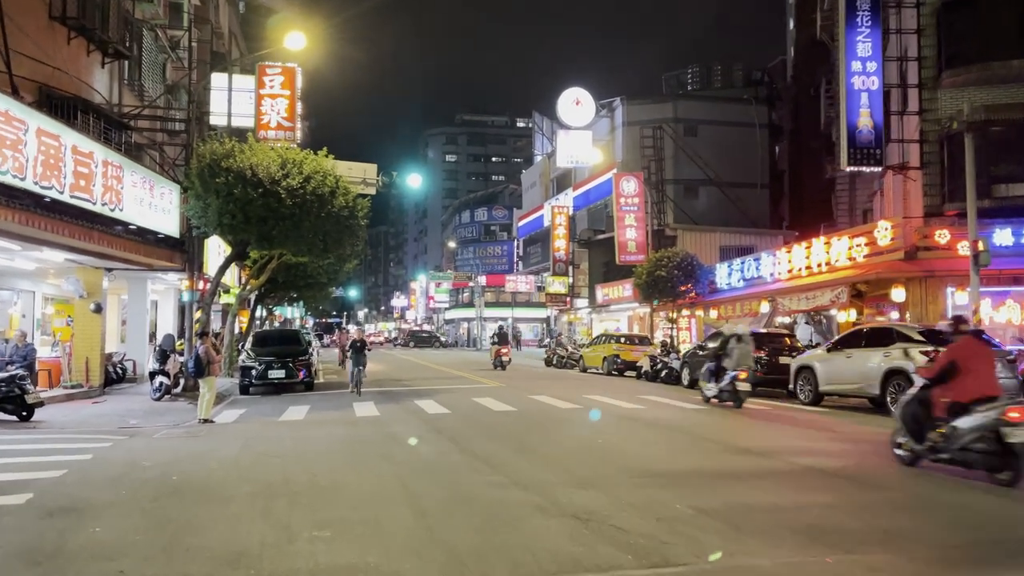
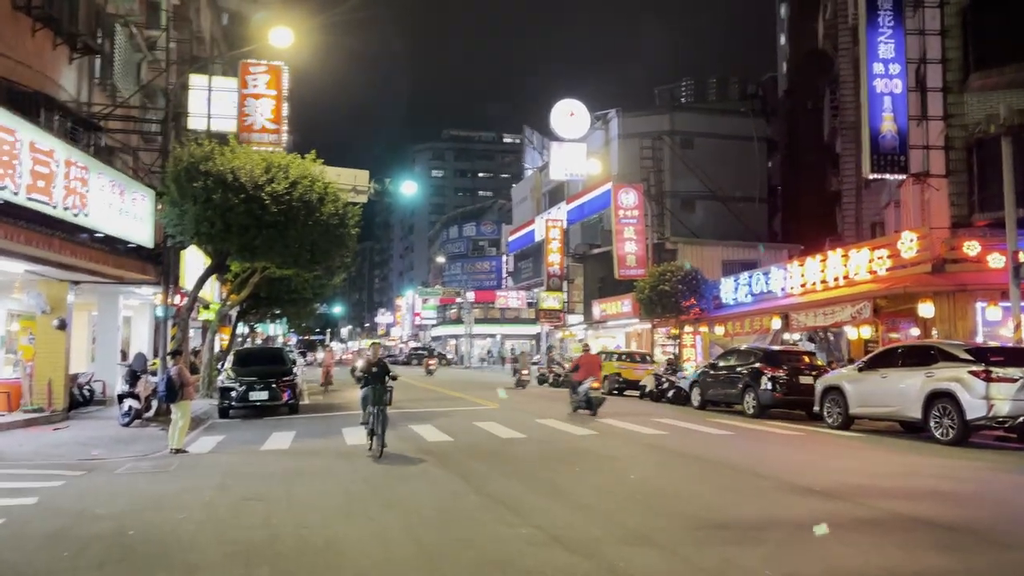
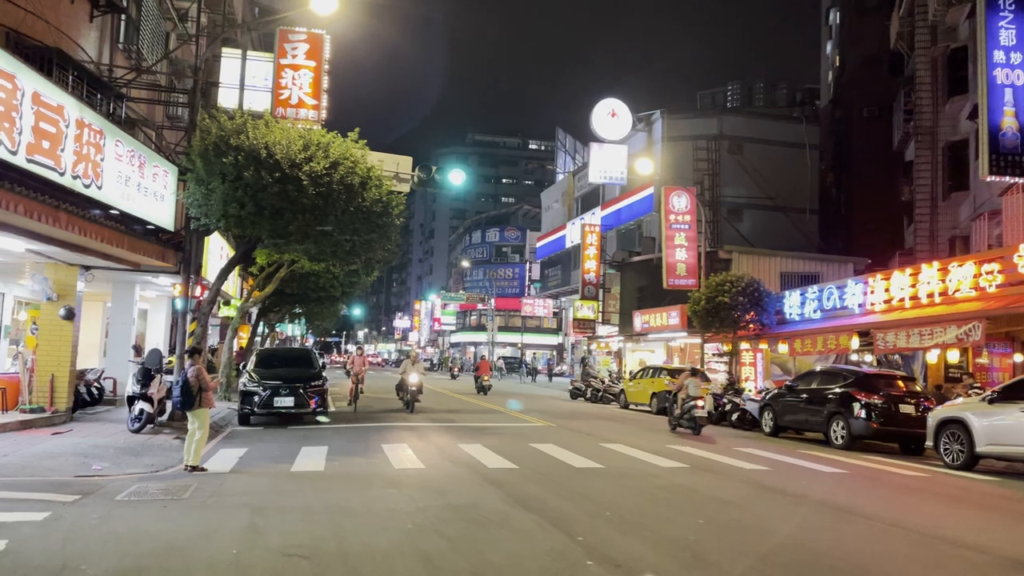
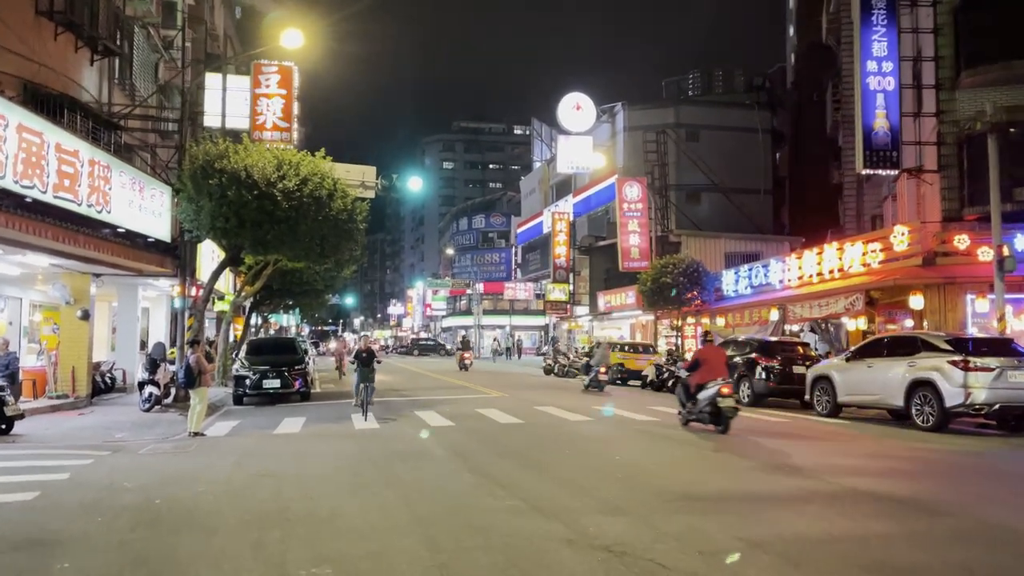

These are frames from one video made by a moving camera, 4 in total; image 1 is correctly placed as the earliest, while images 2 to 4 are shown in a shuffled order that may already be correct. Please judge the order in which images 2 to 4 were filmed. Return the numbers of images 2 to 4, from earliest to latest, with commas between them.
4, 2, 3
